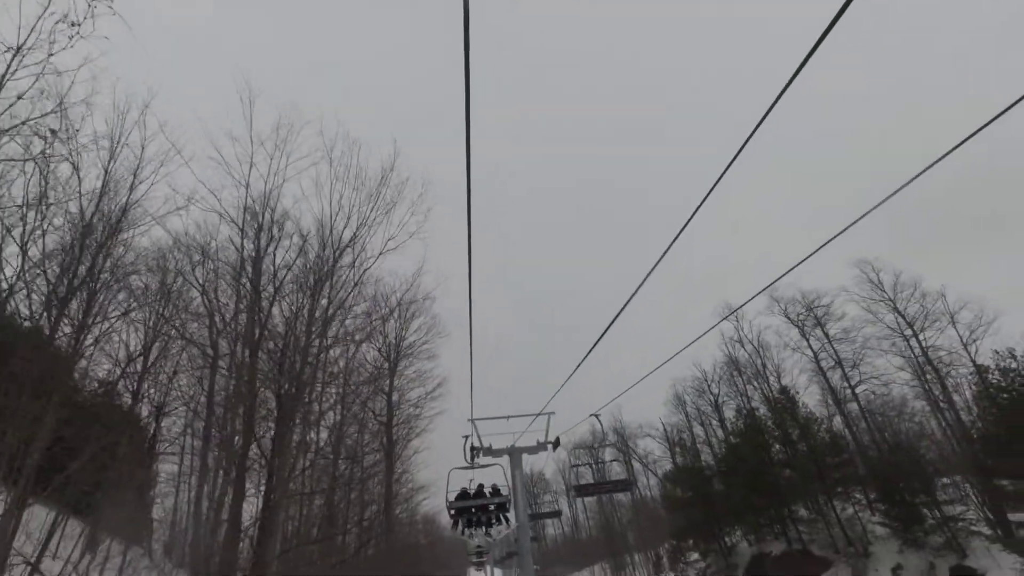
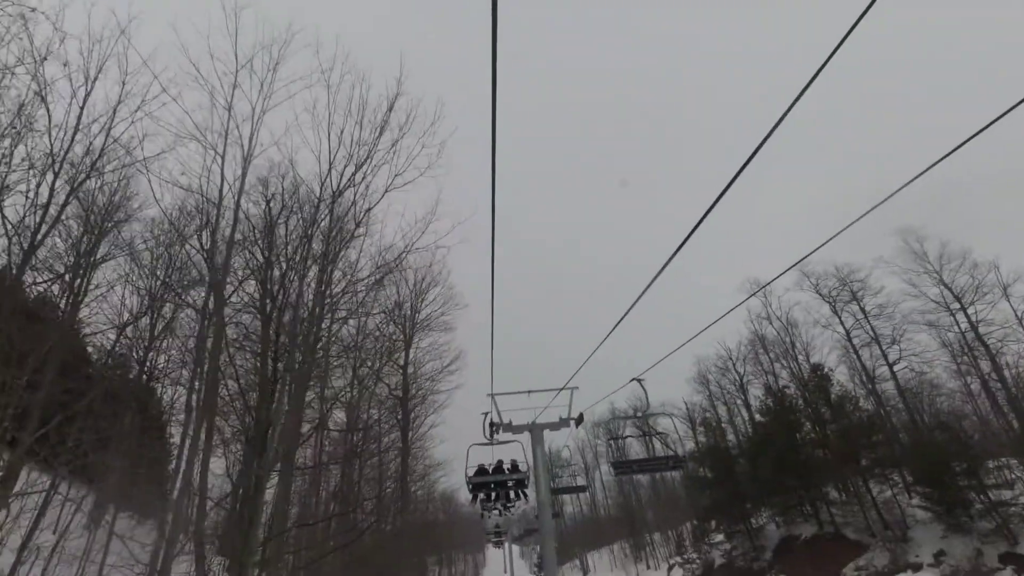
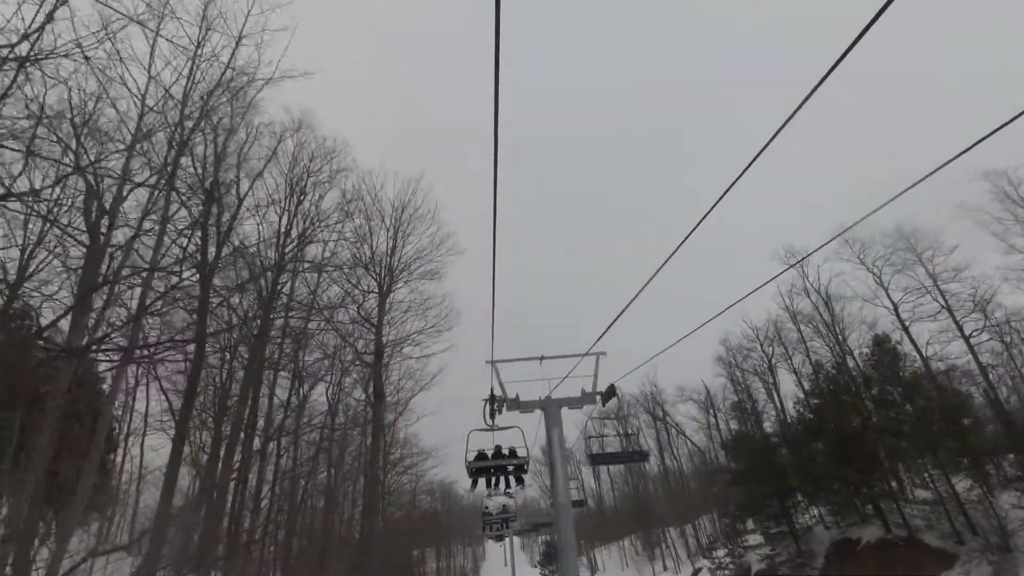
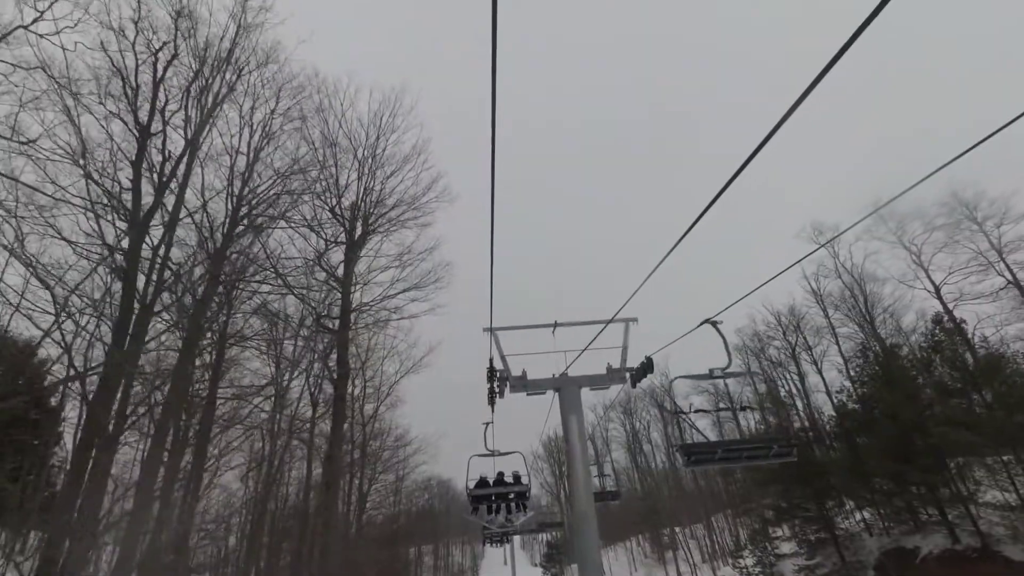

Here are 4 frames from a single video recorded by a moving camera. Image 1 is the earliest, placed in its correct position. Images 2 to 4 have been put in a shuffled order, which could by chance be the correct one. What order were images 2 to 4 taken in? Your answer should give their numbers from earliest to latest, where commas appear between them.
2, 3, 4
